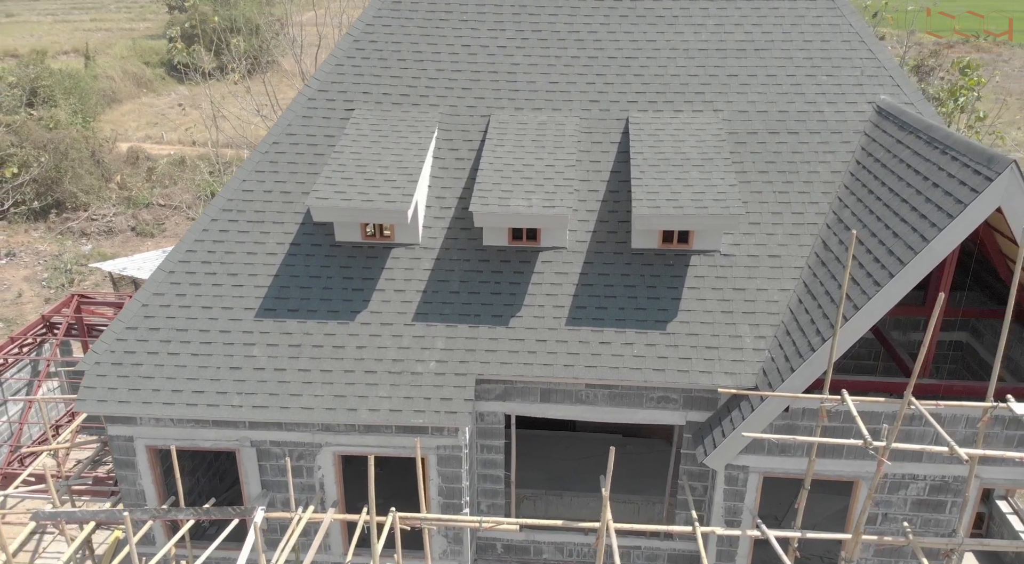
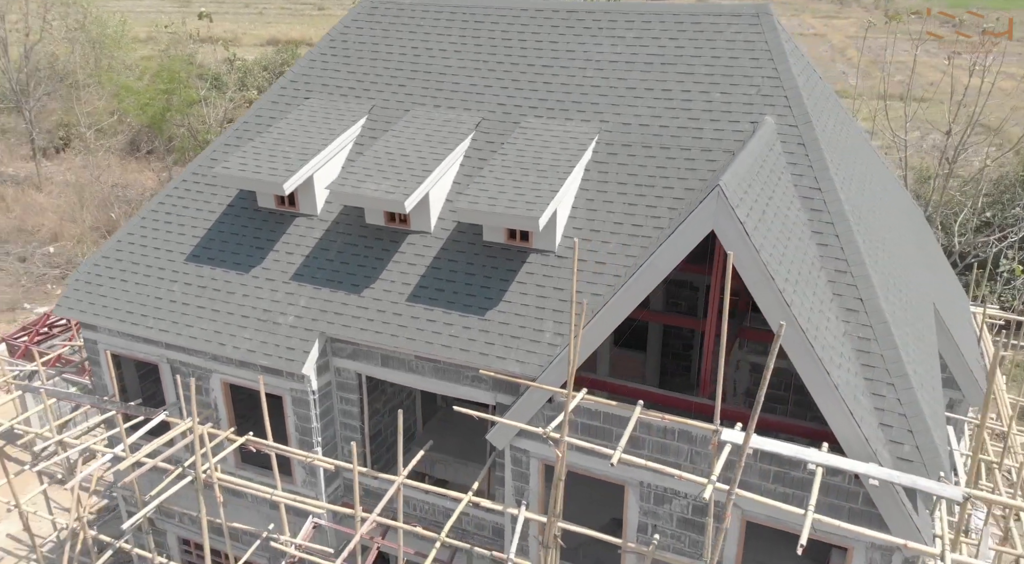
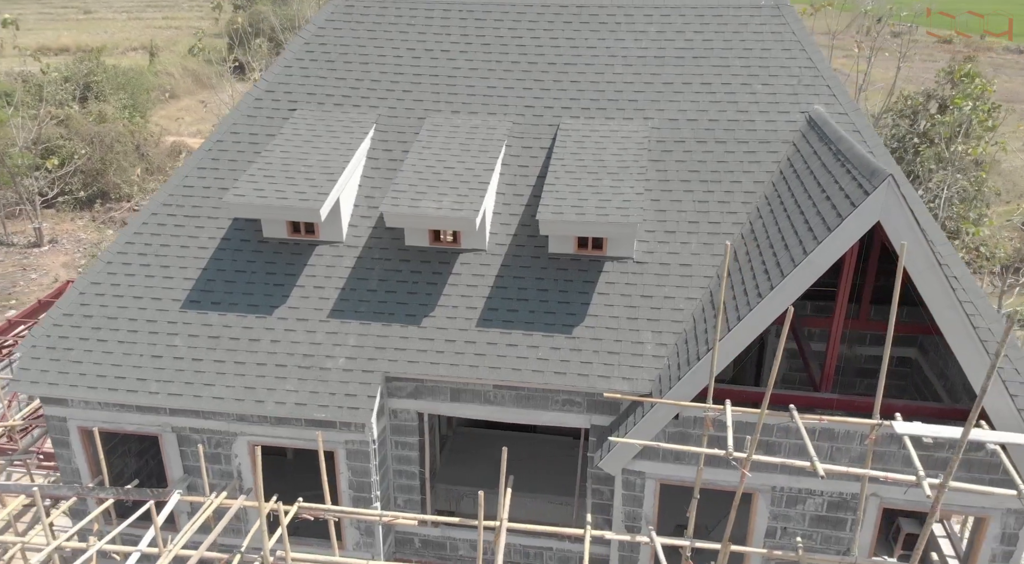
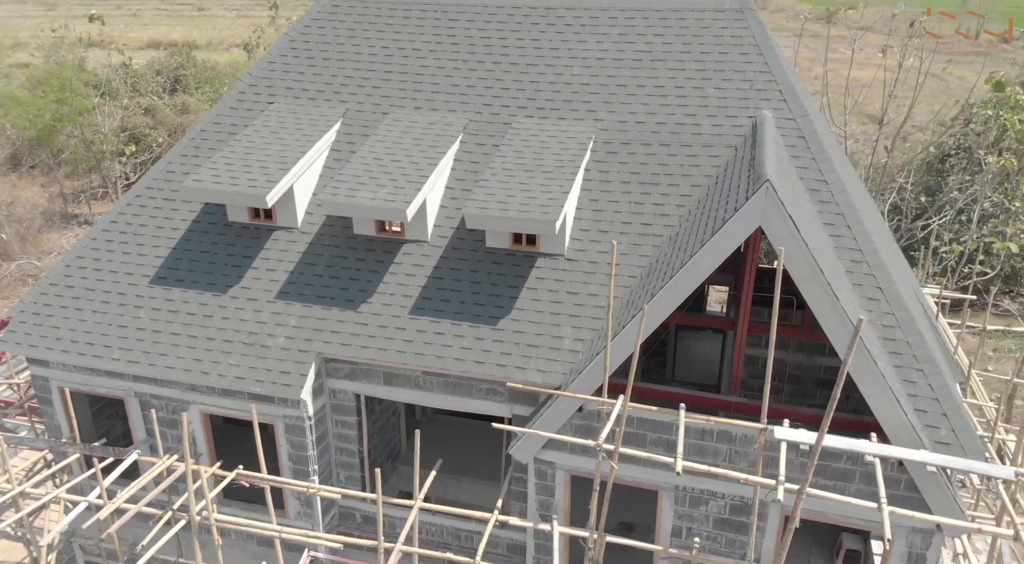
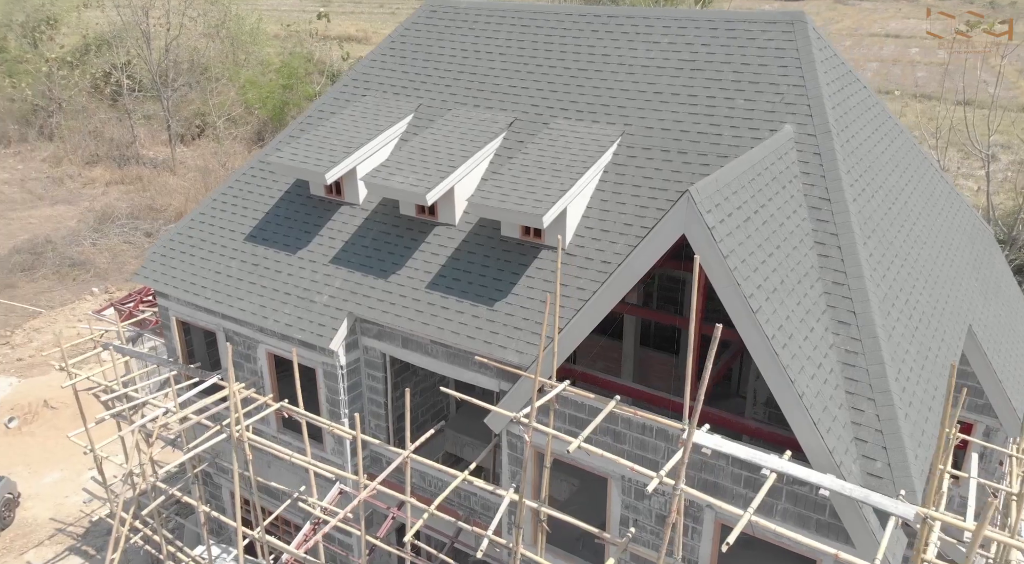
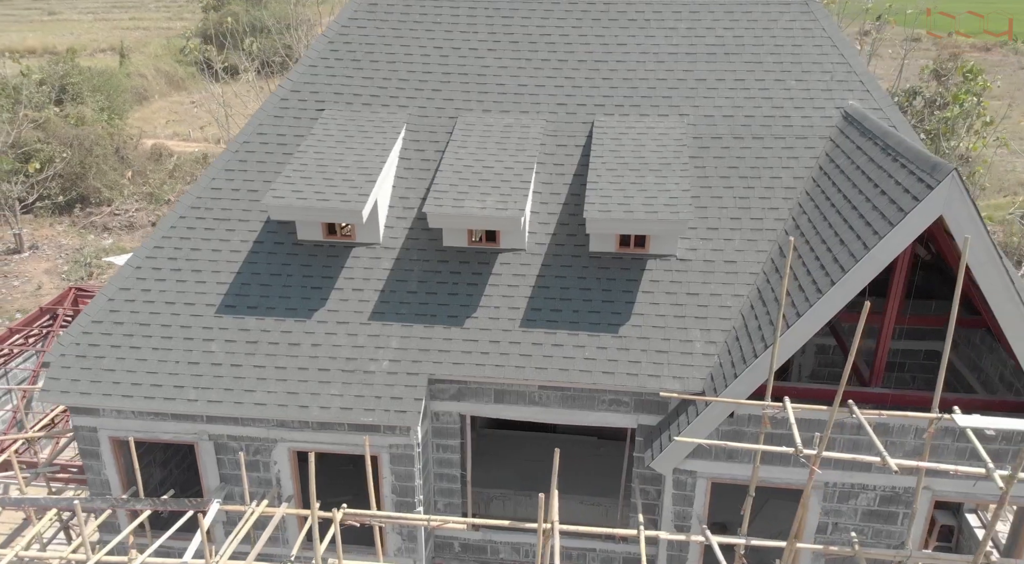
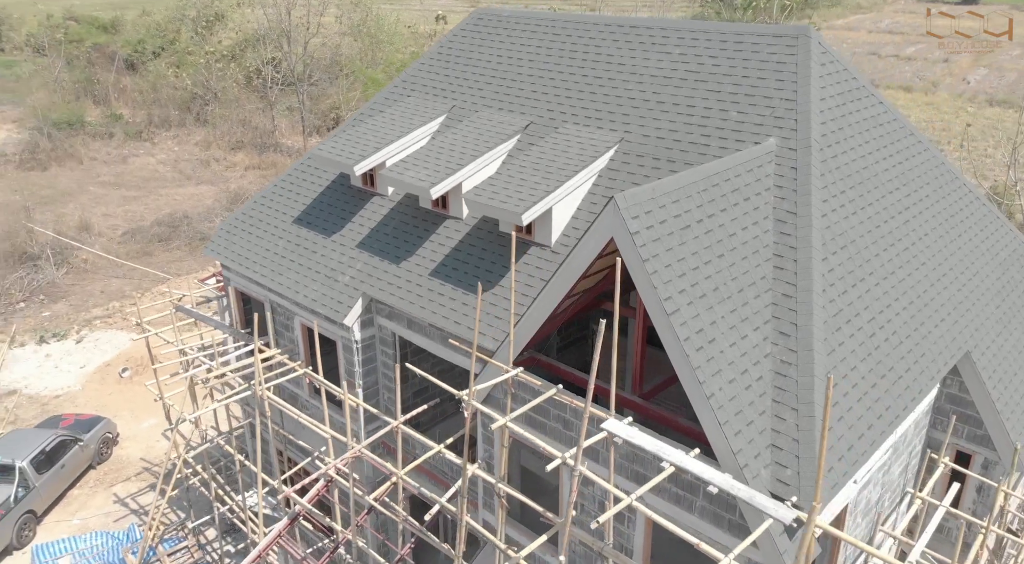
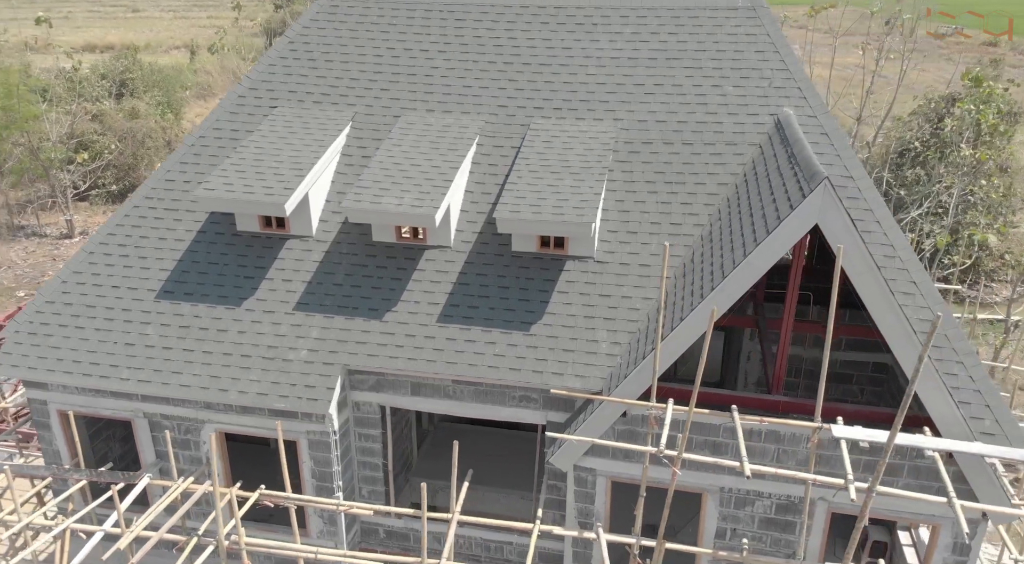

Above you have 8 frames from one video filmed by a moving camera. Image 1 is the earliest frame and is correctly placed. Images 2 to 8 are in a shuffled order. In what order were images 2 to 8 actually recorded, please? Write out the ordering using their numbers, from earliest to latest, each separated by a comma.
6, 3, 8, 4, 2, 5, 7
